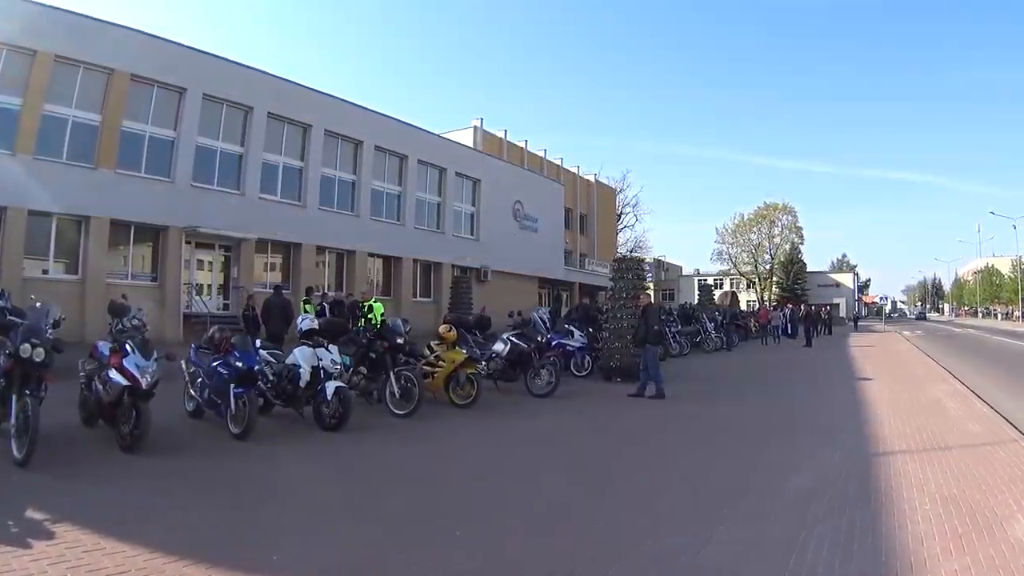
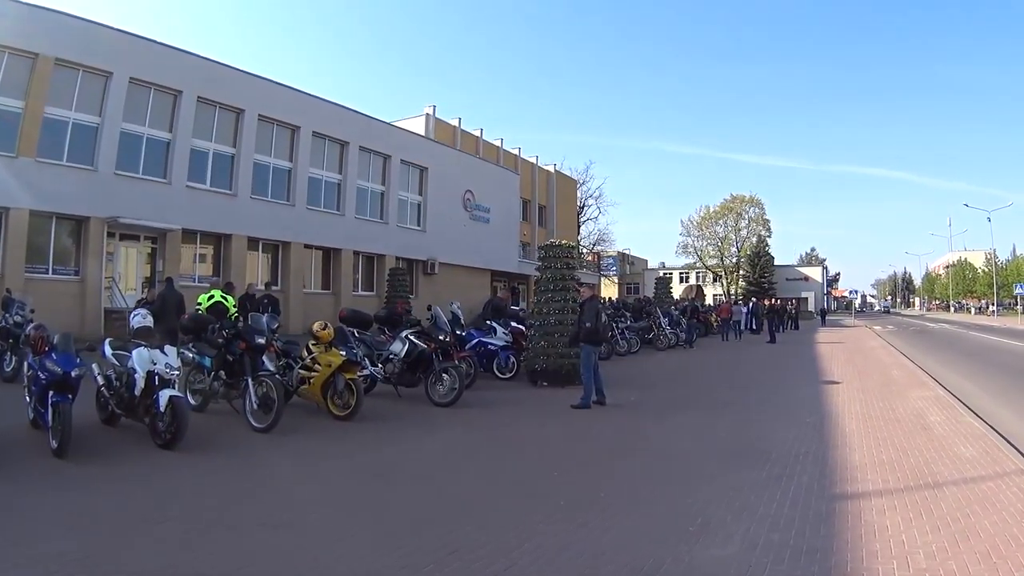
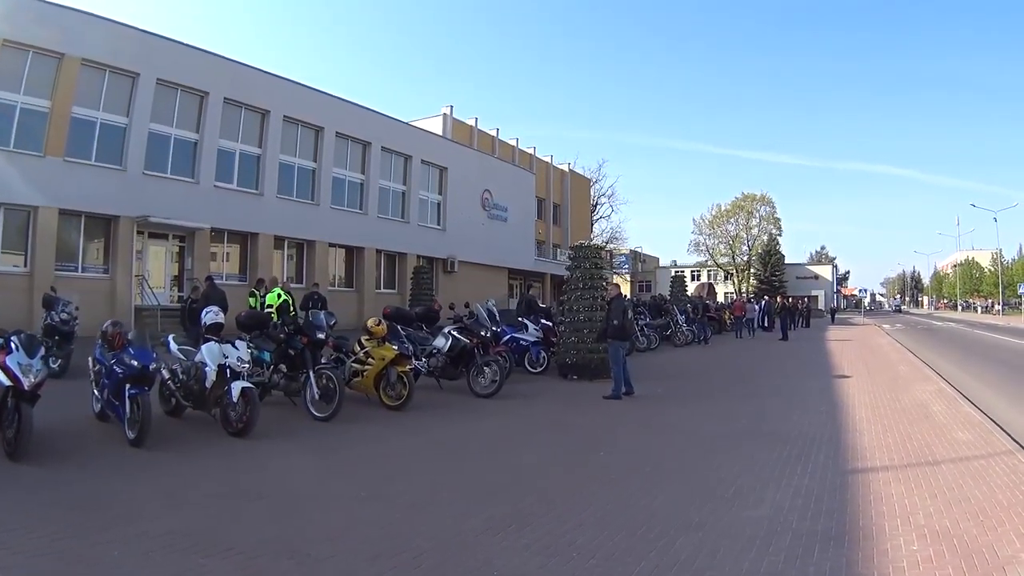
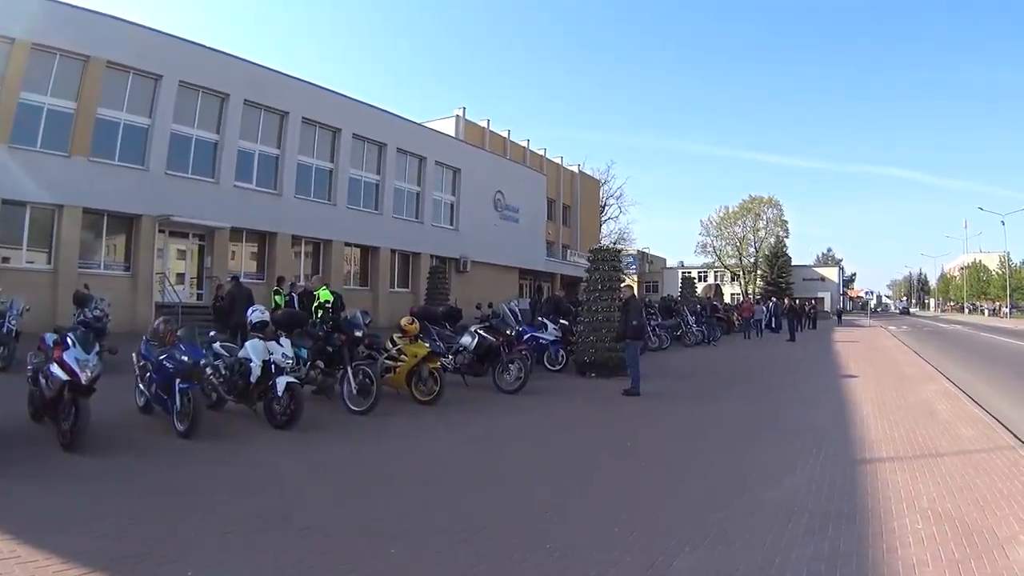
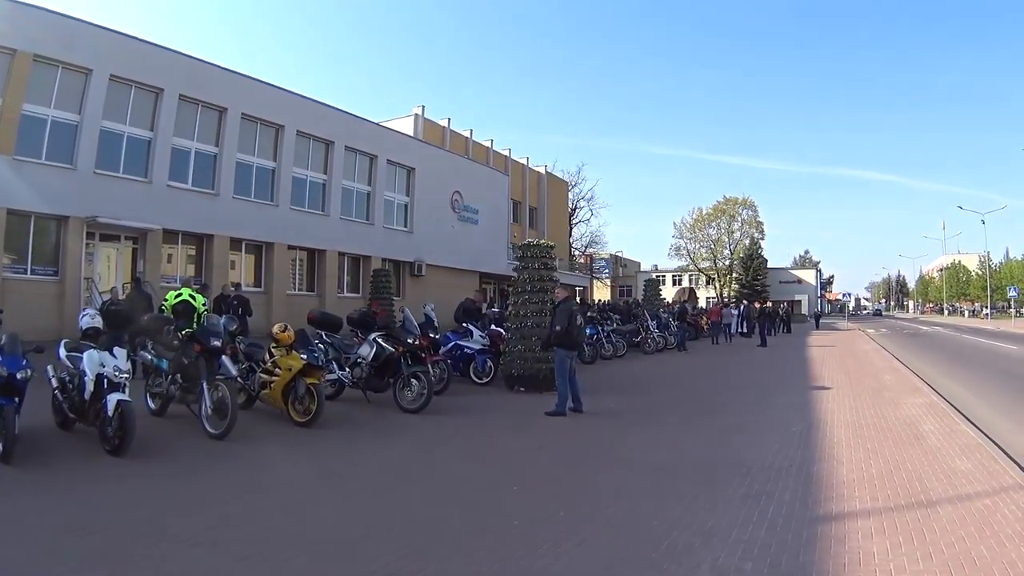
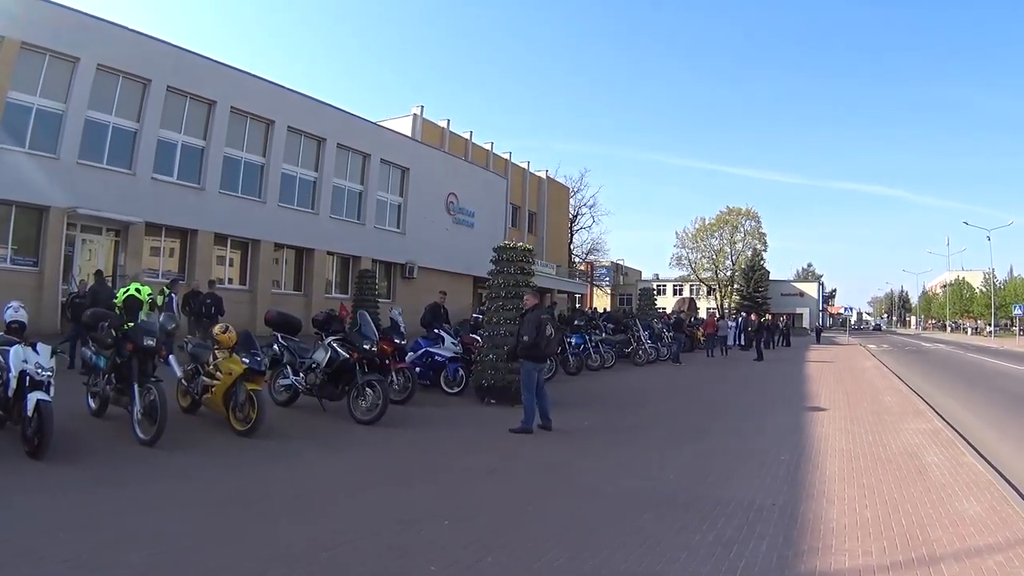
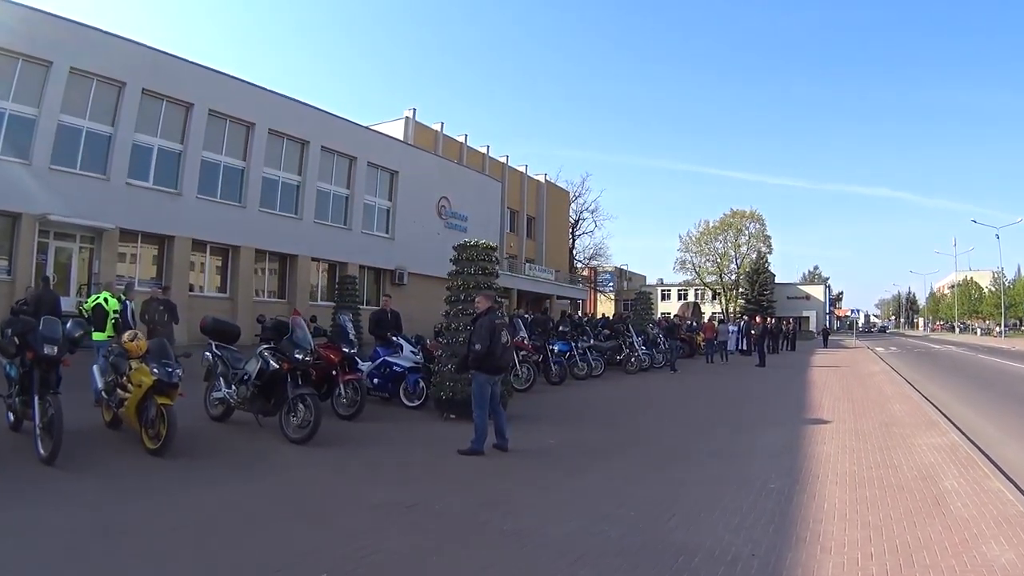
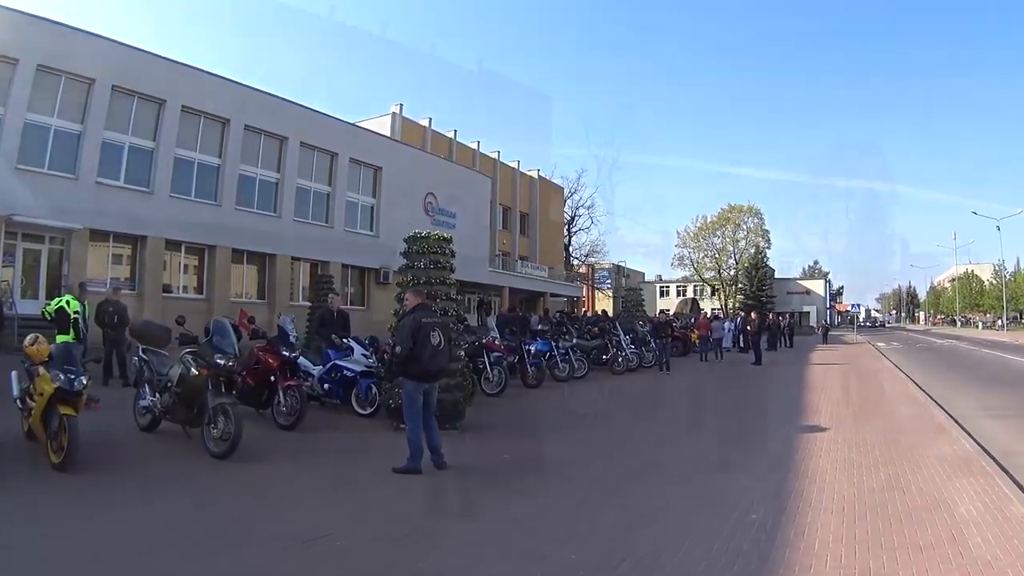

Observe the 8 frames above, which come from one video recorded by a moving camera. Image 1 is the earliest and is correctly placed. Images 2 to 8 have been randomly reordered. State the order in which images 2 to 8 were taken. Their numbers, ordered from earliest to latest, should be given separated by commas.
4, 3, 2, 5, 6, 7, 8
